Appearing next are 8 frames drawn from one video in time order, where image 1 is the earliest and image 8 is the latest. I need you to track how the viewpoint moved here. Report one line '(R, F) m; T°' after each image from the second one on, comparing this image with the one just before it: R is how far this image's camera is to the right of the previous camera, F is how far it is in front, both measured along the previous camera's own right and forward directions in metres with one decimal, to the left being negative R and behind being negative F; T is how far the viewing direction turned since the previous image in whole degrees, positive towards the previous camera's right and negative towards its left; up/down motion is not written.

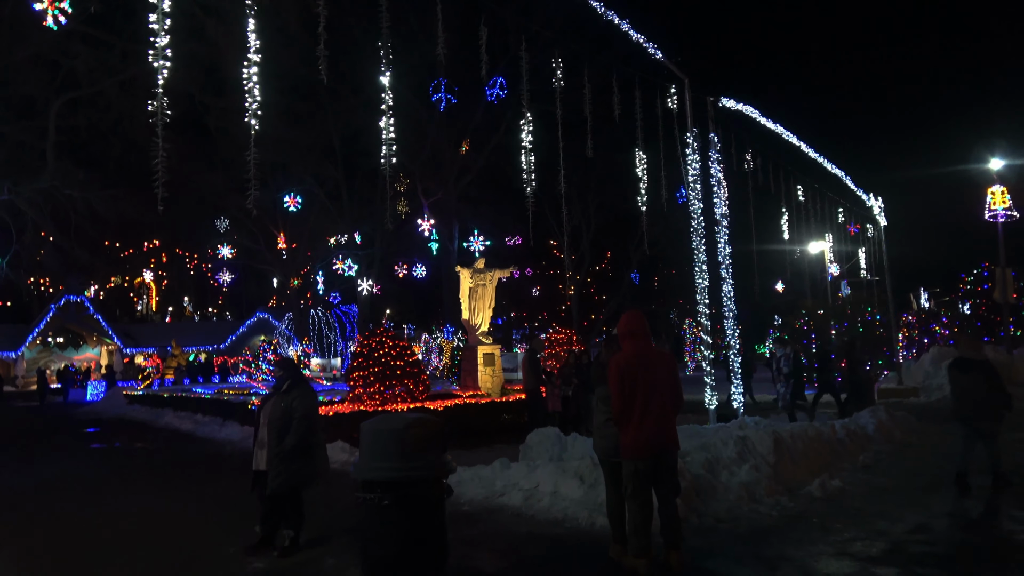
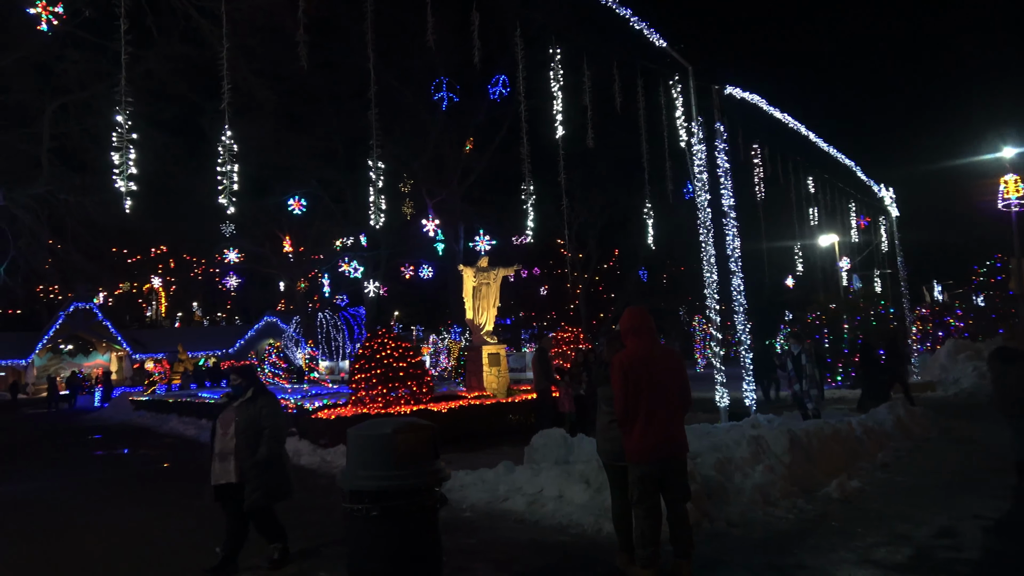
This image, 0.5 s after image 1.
(+0.1, +0.3) m; -1°
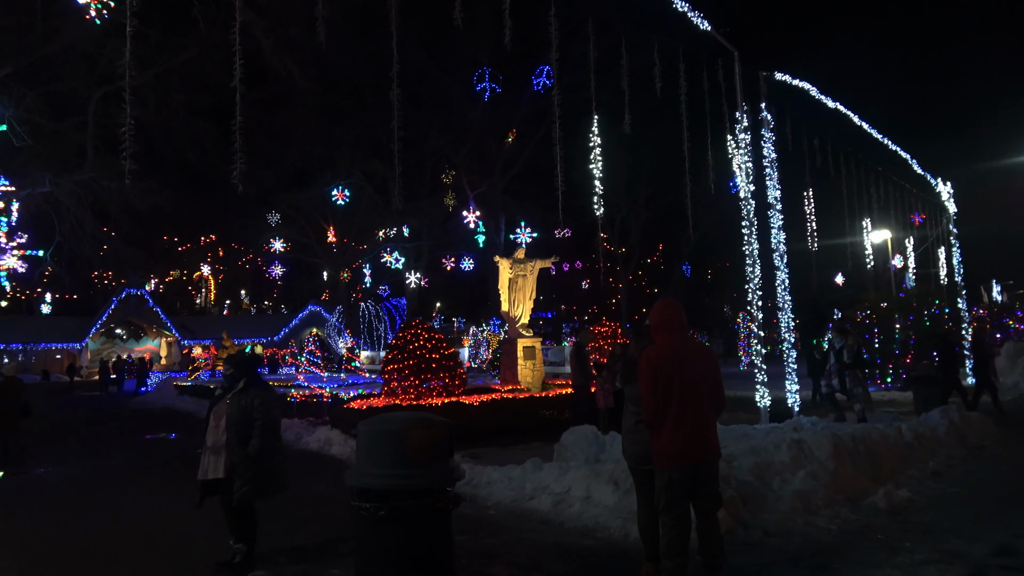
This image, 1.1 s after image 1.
(+0.1, +0.3) m; -3°
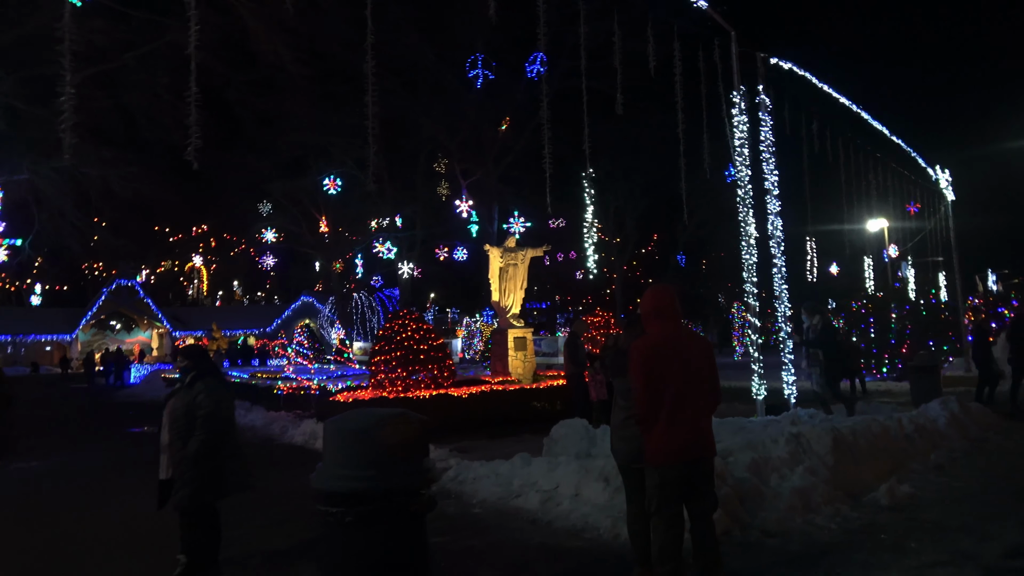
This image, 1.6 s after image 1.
(+0.1, +0.4) m; 0°
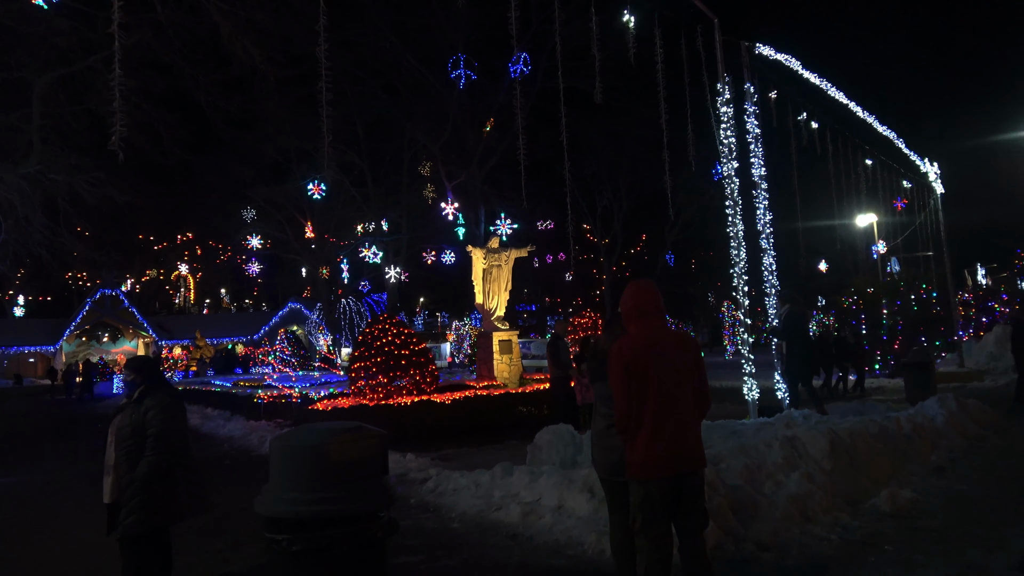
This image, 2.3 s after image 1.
(+0.1, +0.4) m; +1°
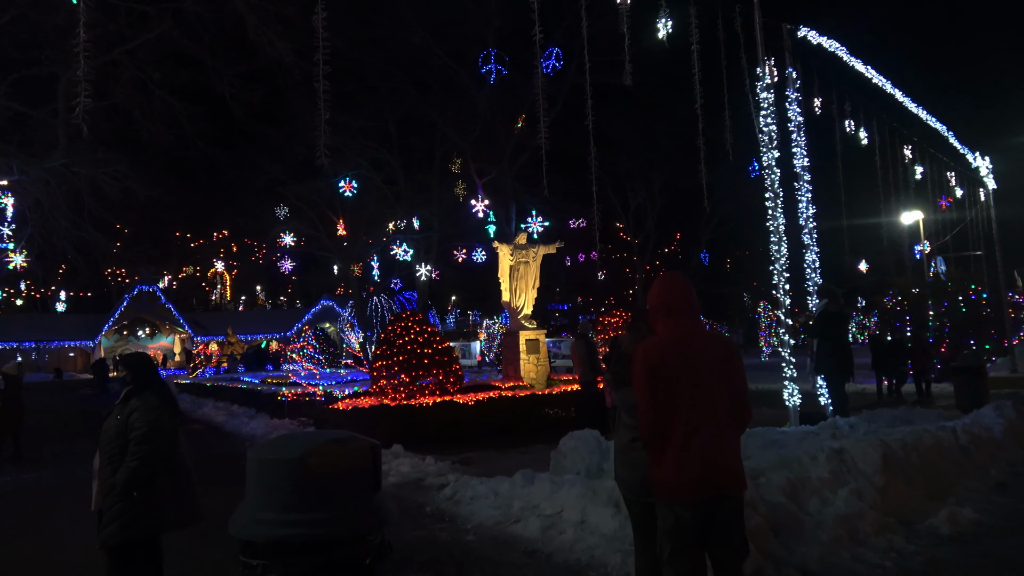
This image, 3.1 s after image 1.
(+0.1, +0.5) m; -3°
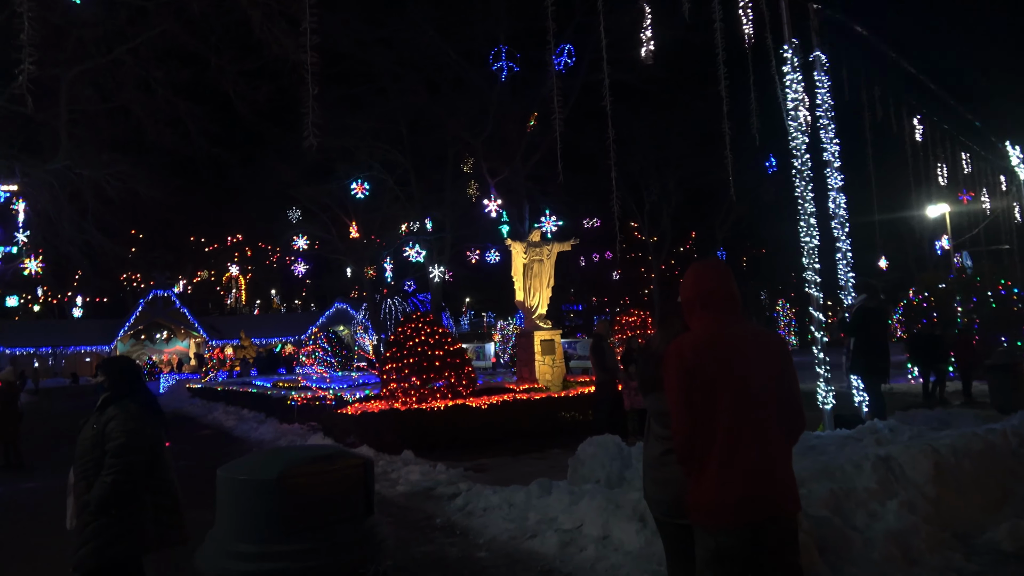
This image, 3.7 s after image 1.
(0.0, +0.5) m; -1°
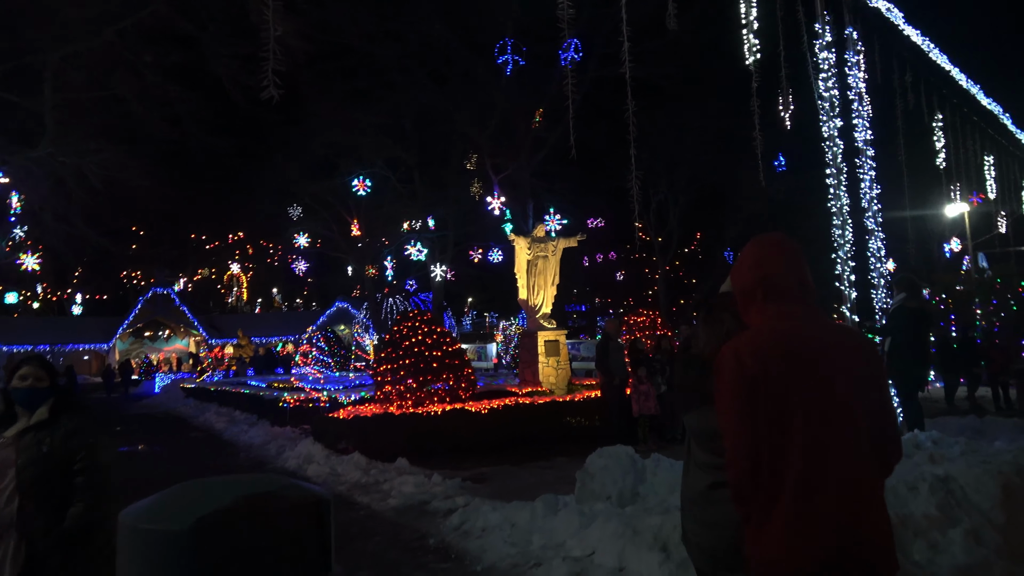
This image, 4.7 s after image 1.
(0.0, +0.7) m; 0°
